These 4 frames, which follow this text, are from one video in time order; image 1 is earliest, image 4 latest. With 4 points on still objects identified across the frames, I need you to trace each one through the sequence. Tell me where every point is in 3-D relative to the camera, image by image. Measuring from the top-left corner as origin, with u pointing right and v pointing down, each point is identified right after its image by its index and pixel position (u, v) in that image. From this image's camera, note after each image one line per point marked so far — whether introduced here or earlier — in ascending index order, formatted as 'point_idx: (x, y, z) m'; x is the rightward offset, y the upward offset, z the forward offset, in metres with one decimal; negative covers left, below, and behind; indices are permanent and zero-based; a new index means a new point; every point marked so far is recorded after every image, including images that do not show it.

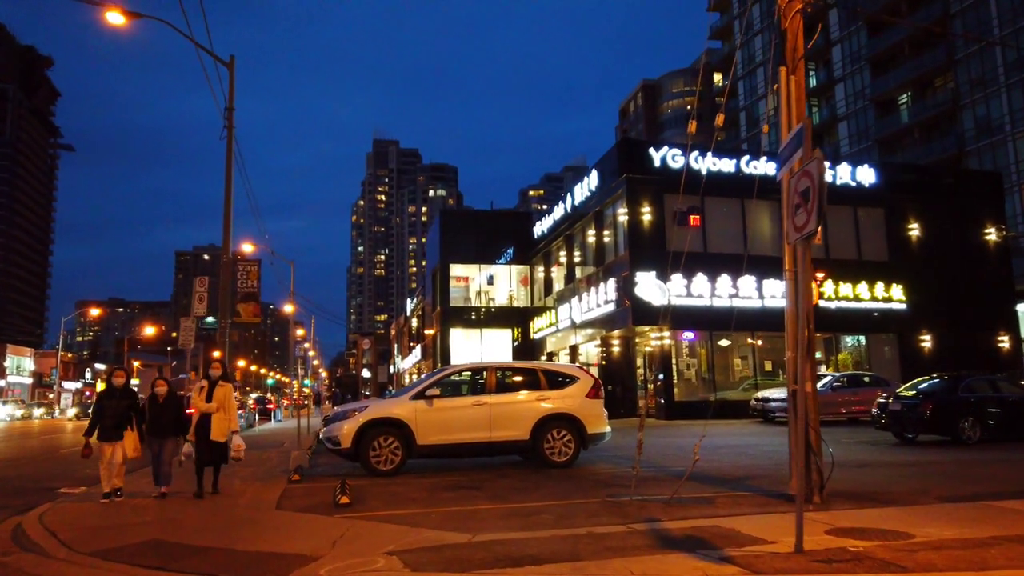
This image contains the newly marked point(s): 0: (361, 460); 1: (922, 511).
0: (-2.5, -2.8, +12.9) m
1: (+4.5, -2.5, +8.6) m
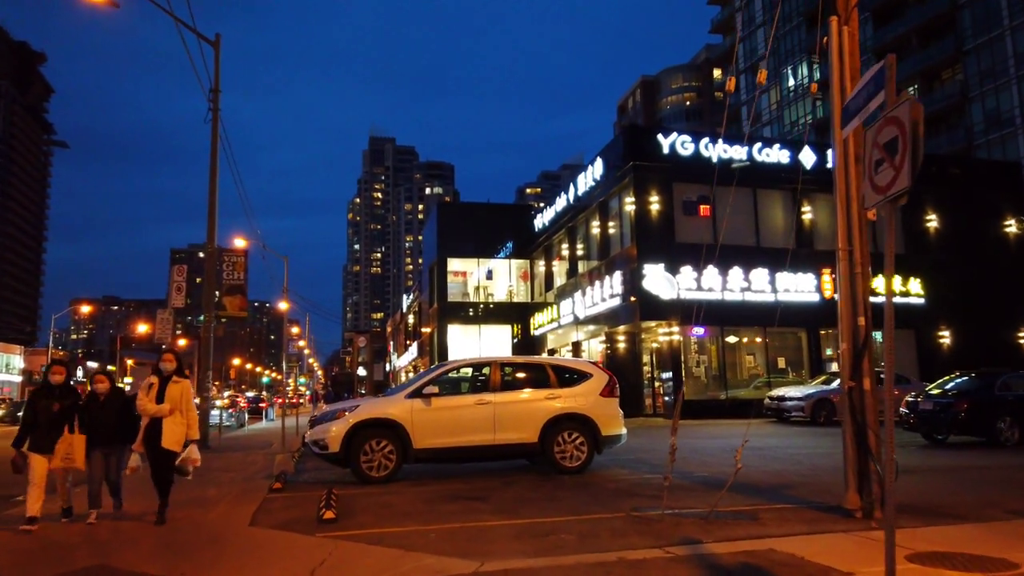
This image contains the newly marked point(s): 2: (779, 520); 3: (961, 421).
0: (-2.4, -2.6, +11.6) m
1: (+4.7, -2.3, +7.4) m
2: (+2.7, -2.3, +7.9) m
3: (+9.7, -2.9, +16.9) m
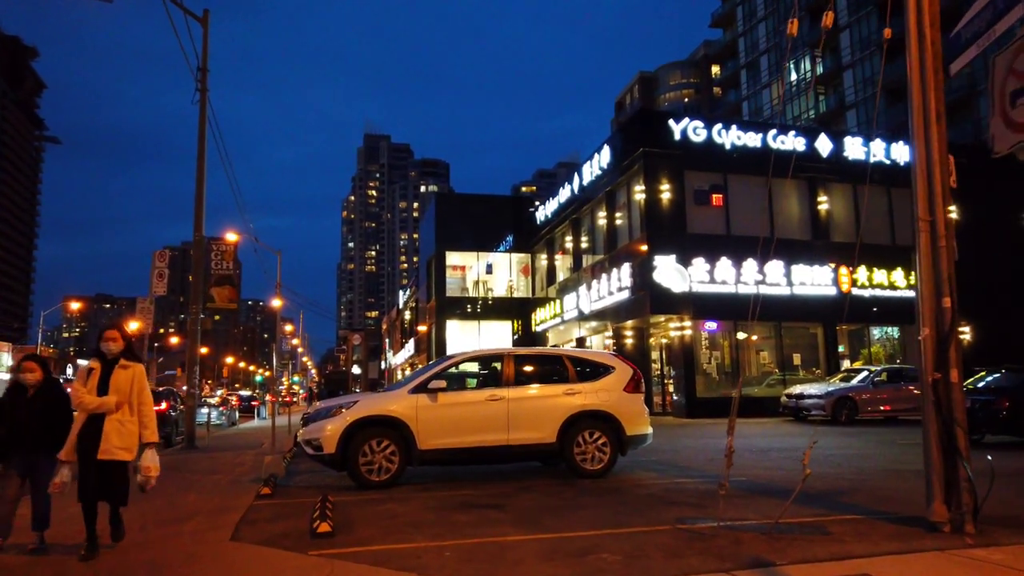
0: (-2.2, -2.4, +10.4) m
1: (+4.9, -2.1, +6.2) m
2: (+2.9, -2.1, +6.7) m
3: (+9.9, -2.6, +15.7) m
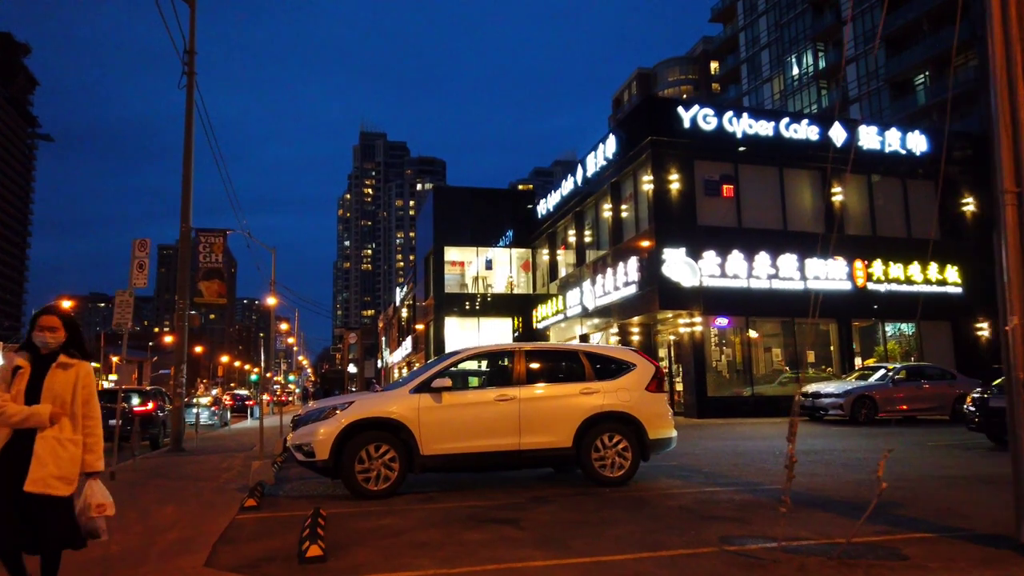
0: (-2.0, -2.3, +9.4) m
1: (+5.1, -1.9, +5.2) m
2: (+3.1, -2.0, +5.7) m
3: (+10.0, -2.5, +14.8) m
